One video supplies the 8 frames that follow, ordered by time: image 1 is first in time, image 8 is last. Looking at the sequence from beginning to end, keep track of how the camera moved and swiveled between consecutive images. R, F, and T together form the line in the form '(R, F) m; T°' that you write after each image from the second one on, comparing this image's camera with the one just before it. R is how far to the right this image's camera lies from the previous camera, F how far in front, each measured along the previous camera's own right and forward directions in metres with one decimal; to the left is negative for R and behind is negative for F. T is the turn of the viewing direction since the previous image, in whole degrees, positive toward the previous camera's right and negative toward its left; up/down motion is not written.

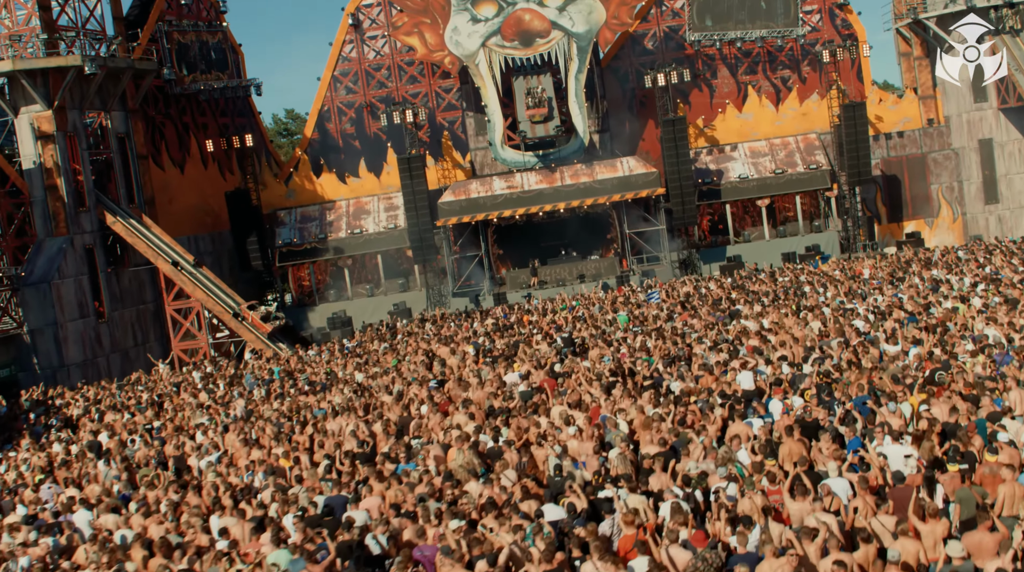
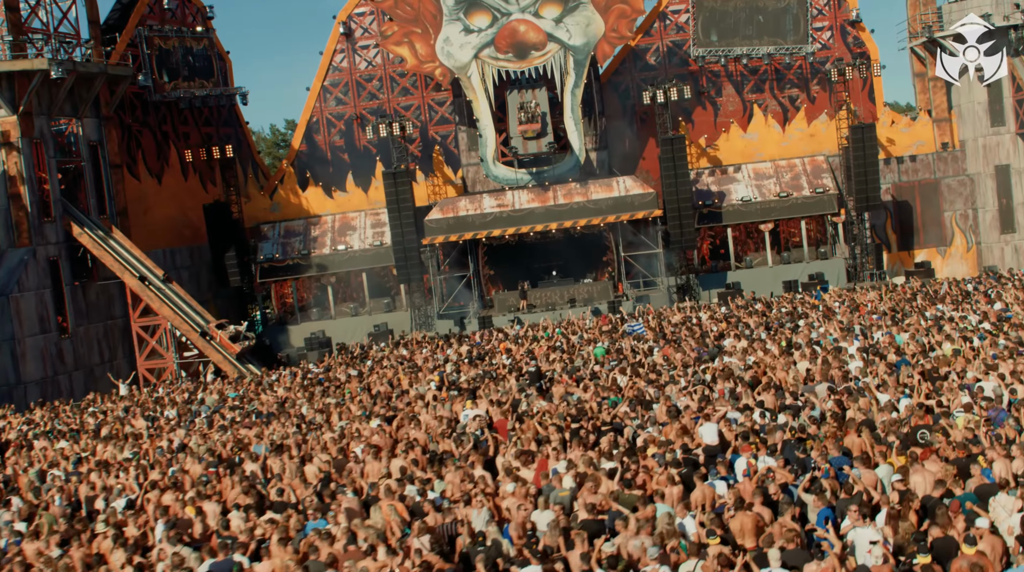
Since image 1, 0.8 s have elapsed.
(+1.3, +2.3) m; -1°
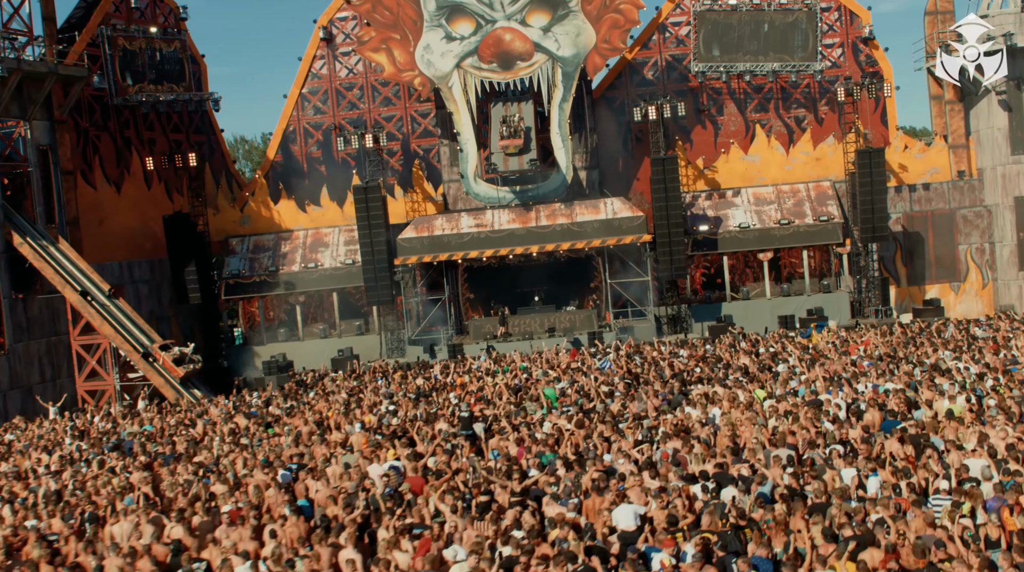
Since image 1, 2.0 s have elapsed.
(+1.9, +3.3) m; -1°
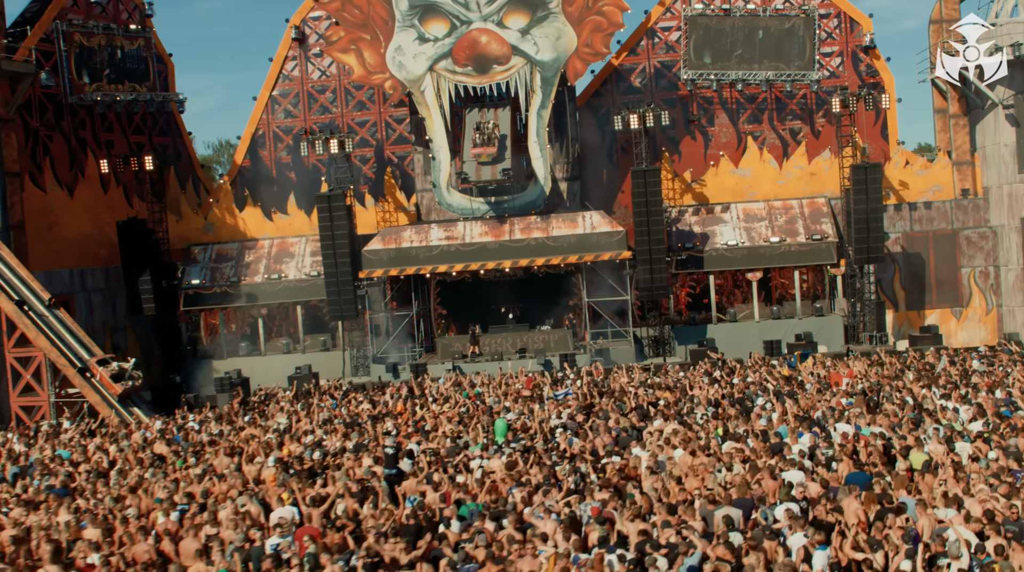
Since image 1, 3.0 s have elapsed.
(+1.6, +2.6) m; -1°
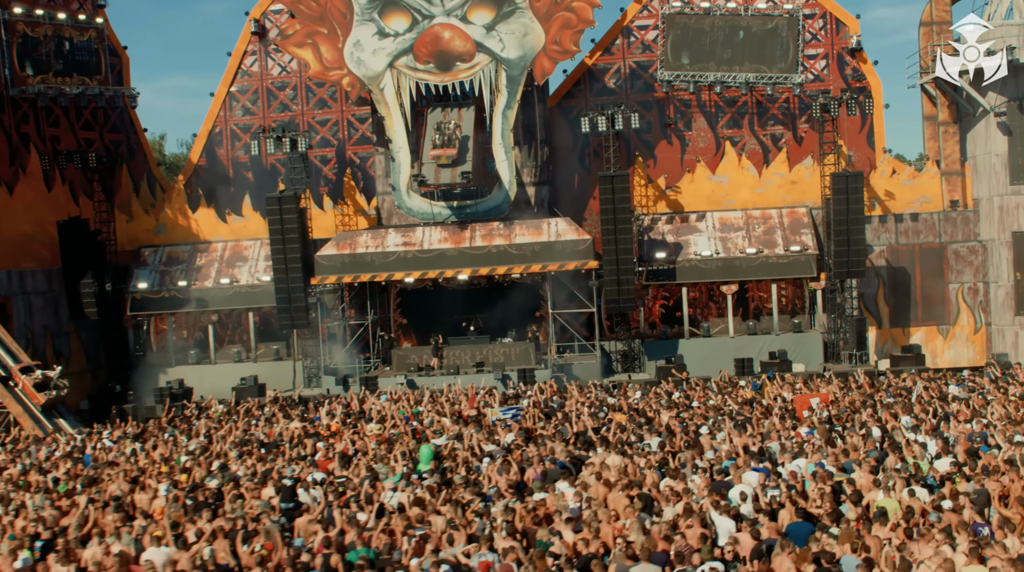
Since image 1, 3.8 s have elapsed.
(+1.5, +2.3) m; 0°
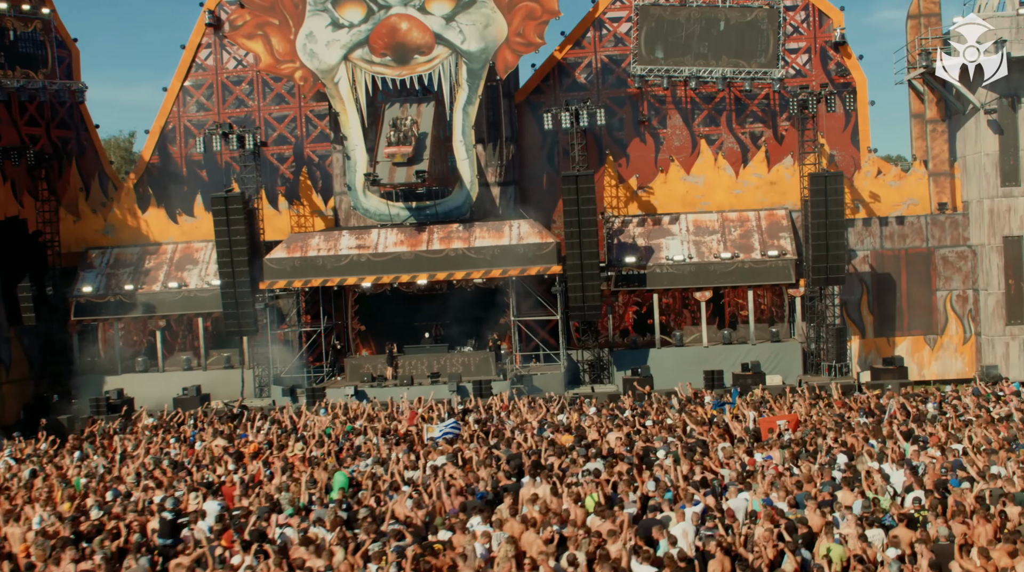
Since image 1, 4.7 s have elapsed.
(+1.5, +2.2) m; 0°
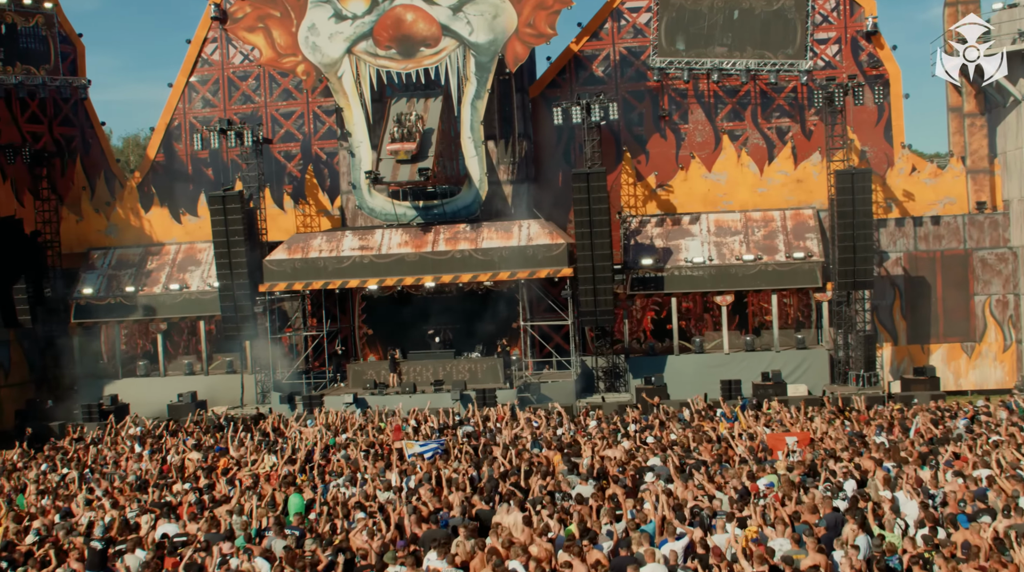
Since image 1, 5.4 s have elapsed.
(+1.2, +1.8) m; -2°
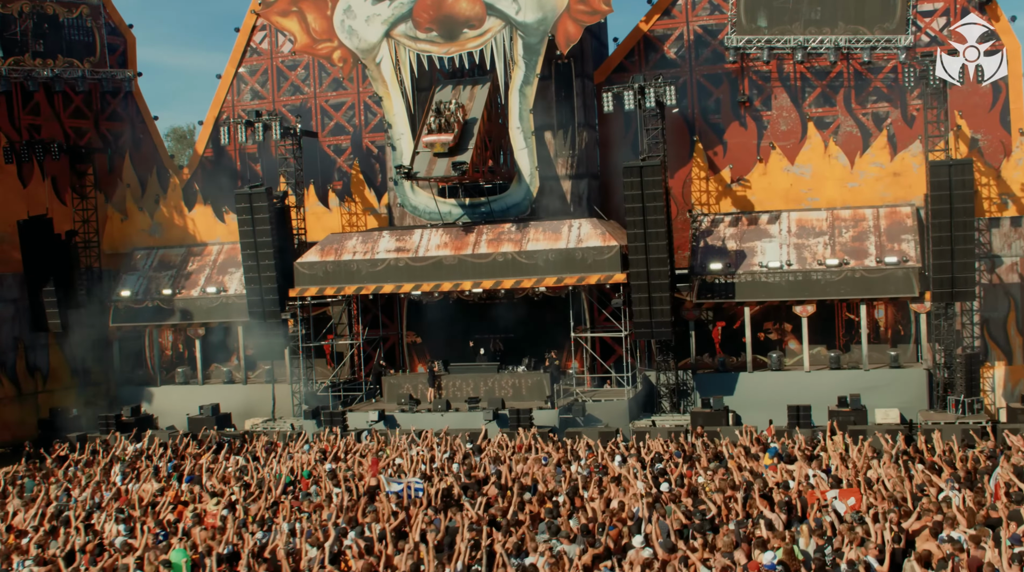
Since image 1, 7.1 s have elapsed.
(+2.7, +3.8) m; -7°
